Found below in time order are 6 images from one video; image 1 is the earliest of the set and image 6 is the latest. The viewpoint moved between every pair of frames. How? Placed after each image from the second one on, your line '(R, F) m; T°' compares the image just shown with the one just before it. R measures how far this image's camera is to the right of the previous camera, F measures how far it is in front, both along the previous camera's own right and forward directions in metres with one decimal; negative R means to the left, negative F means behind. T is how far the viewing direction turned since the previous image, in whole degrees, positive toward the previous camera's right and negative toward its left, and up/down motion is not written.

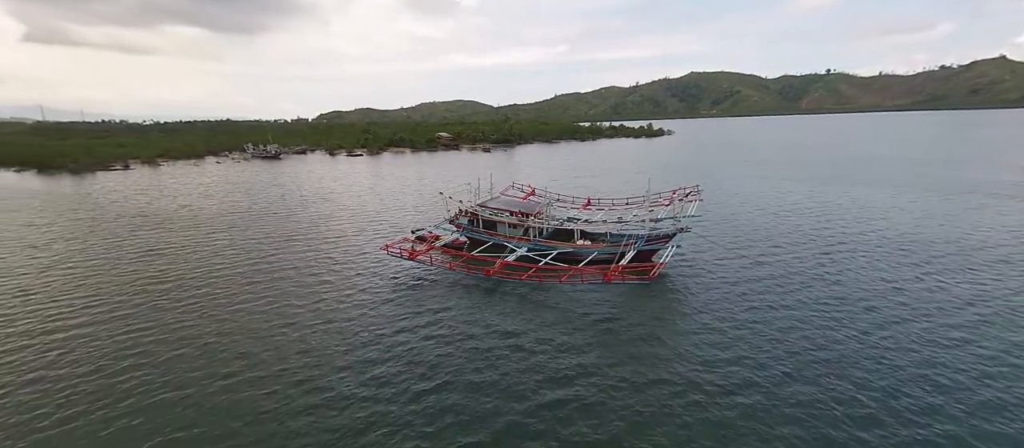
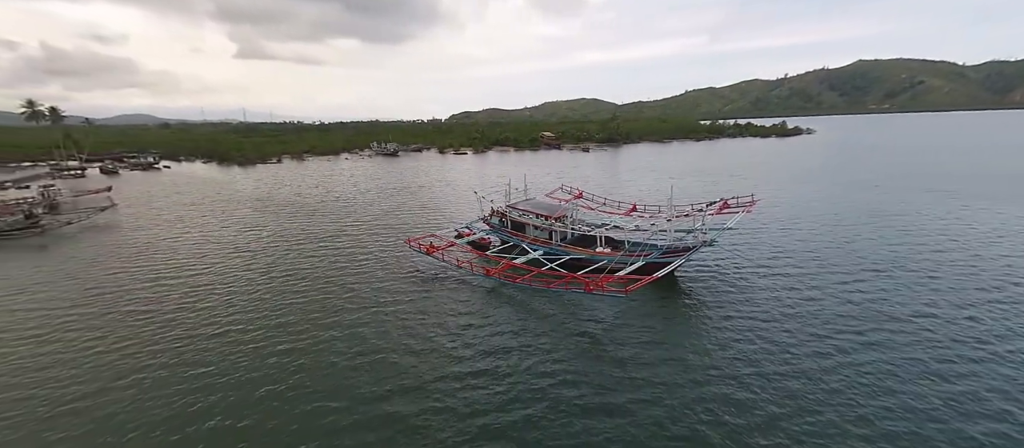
(+8.2, +0.2) m; -13°
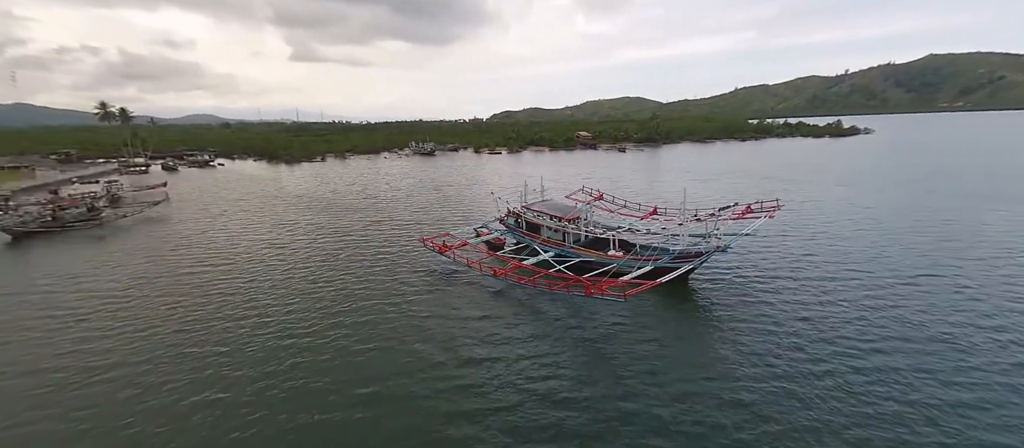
(+2.3, -0.2) m; -5°
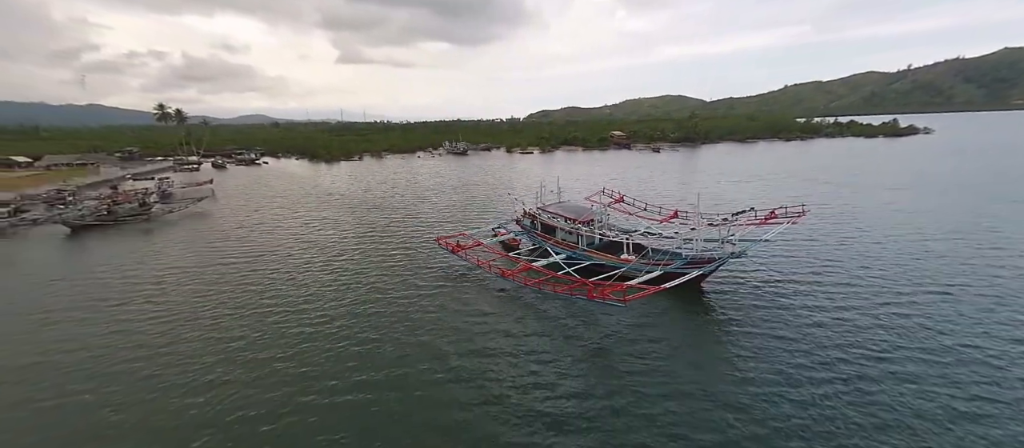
(+1.9, -0.2) m; -4°
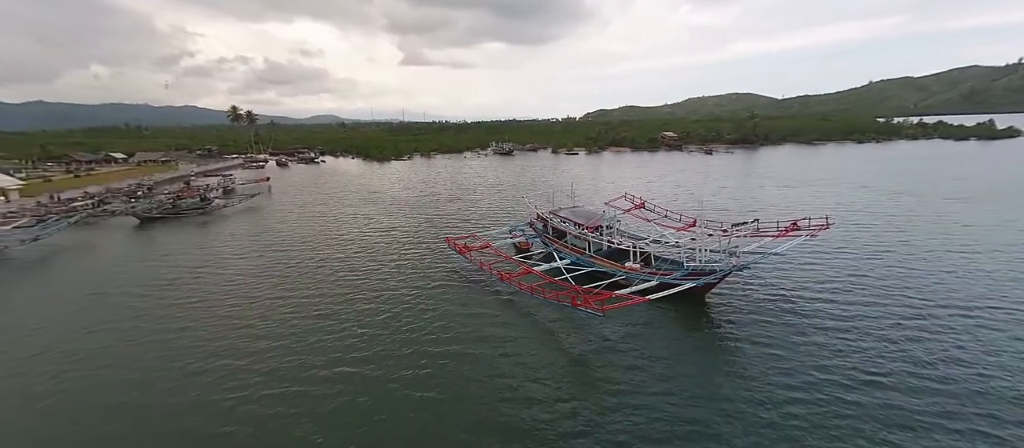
(+4.0, -0.5) m; -6°
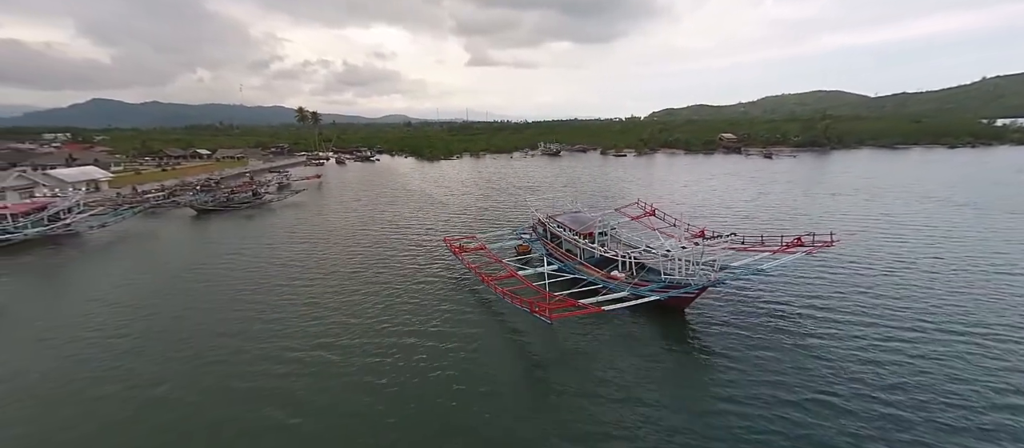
(+6.0, -1.0) m; -7°
